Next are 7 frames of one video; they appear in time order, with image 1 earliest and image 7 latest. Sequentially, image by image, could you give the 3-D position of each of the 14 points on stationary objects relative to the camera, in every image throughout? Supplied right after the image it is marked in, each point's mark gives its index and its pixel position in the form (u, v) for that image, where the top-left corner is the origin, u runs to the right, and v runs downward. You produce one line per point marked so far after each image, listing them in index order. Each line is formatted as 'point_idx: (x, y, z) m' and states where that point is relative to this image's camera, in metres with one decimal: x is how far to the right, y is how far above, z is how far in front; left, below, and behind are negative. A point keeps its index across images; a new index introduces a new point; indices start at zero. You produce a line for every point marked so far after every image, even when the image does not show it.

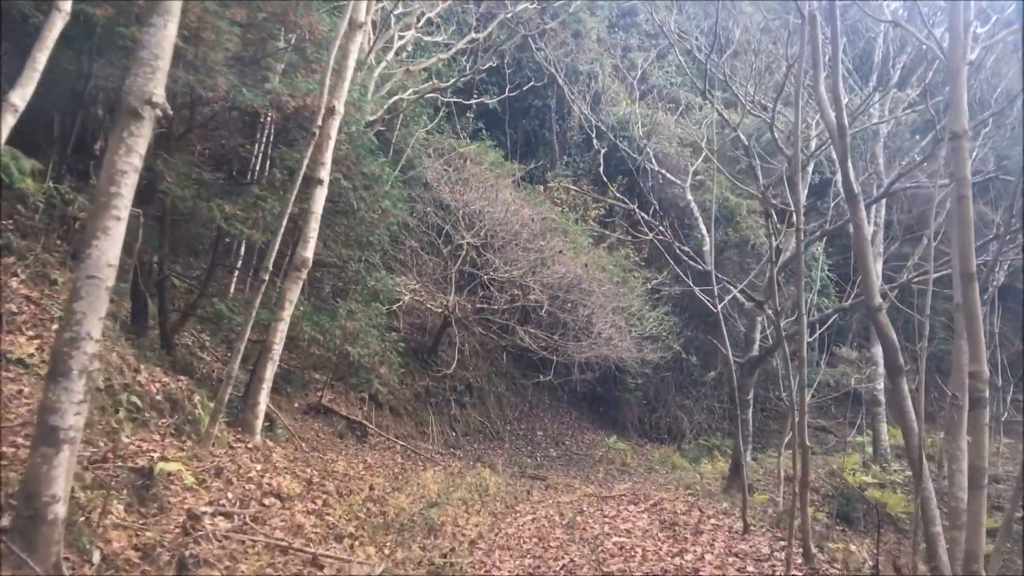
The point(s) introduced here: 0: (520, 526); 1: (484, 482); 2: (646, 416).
0: (+0.1, -2.1, +8.0) m
1: (-0.3, -2.2, +10.4) m
2: (+2.6, -2.5, +17.8) m
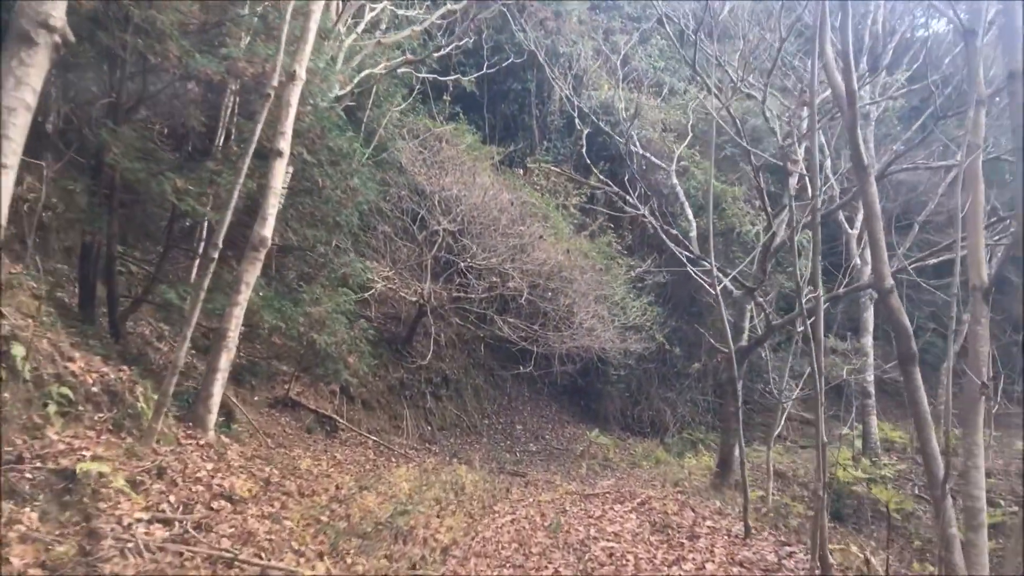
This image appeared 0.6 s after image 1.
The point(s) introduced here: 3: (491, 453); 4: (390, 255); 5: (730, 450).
0: (-0.1, -1.9, +7.4) m
1: (-0.6, -2.1, +9.8) m
2: (+2.2, -2.3, +17.3) m
3: (-0.3, -2.5, +13.9) m
4: (-1.7, +0.5, +13.0) m
5: (+2.7, -2.0, +11.6) m
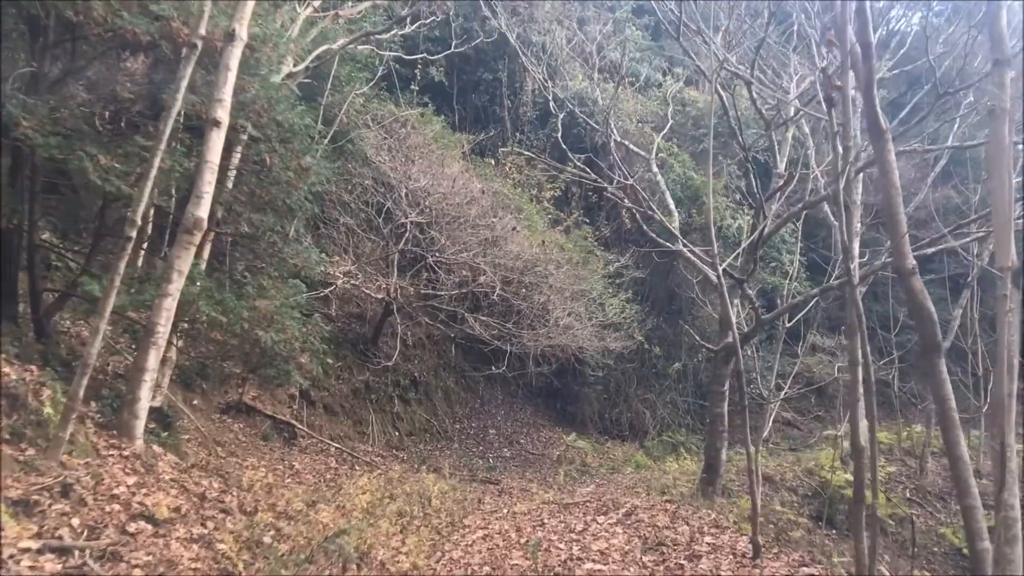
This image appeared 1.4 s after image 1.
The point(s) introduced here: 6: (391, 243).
0: (-0.3, -1.8, +6.6) m
1: (-0.8, -2.0, +9.0) m
2: (+1.7, -2.2, +16.5) m
3: (-0.7, -2.4, +13.0) m
4: (-2.1, +0.5, +12.1) m
5: (+2.4, -2.0, +10.9) m
6: (-1.6, +0.6, +12.3) m
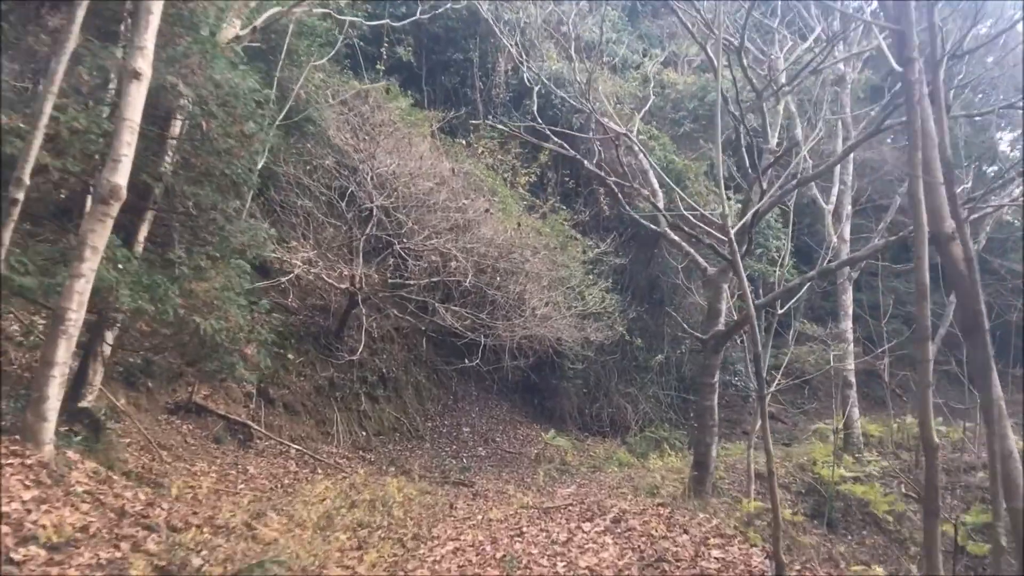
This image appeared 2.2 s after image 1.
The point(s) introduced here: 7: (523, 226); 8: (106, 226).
0: (-0.5, -1.7, +5.7) m
1: (-1.1, -1.9, +8.2) m
2: (+1.2, -2.0, +15.7) m
3: (-1.0, -2.3, +12.2) m
4: (-2.4, +0.6, +11.3) m
5: (+2.1, -1.8, +10.1) m
6: (-2.0, +0.7, +11.4) m
7: (+0.1, +0.9, +12.7) m
8: (-2.3, +0.4, +5.3) m
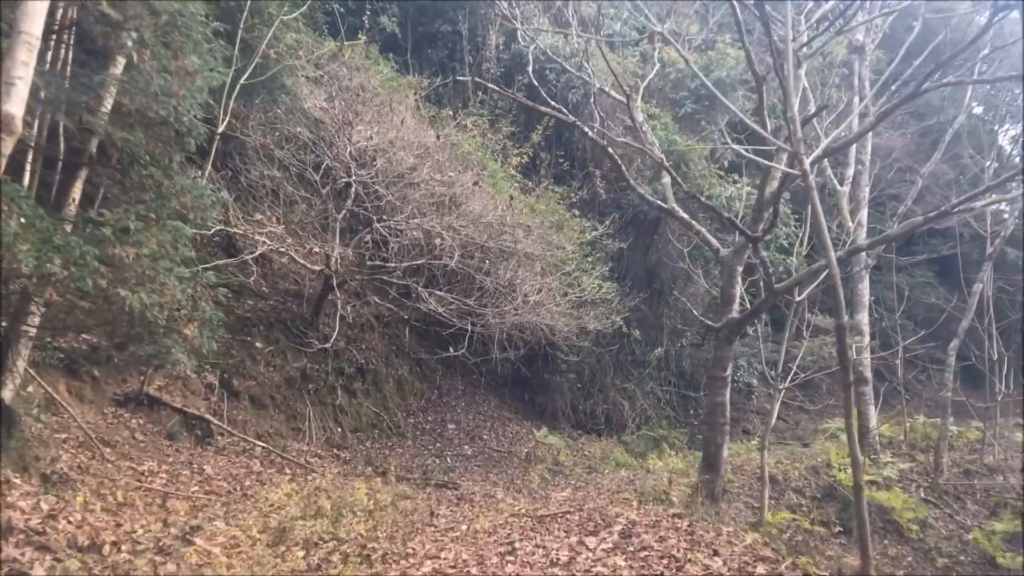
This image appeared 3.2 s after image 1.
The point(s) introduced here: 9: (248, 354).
0: (-0.5, -1.5, +4.7) m
1: (-1.1, -1.7, +7.1) m
2: (+1.1, -1.8, +14.7) m
3: (-1.2, -2.1, +11.2) m
4: (-2.5, +0.9, +10.2) m
5: (+2.0, -1.6, +9.1) m
6: (-2.1, +0.9, +10.4) m
7: (0.0, +1.1, +11.7) m
8: (-2.3, +0.5, +4.2) m
9: (-3.0, -0.8, +10.6) m
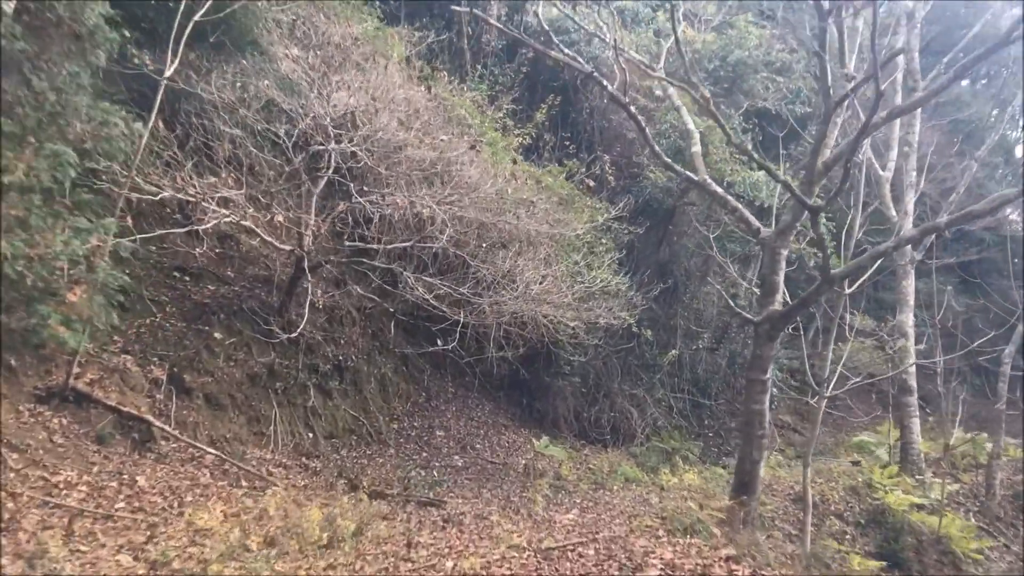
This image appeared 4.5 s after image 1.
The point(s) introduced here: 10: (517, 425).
0: (-0.5, -1.3, +3.2) m
1: (-1.1, -1.5, +5.7) m
2: (+1.0, -1.8, +13.3) m
3: (-1.2, -1.9, +9.7) m
4: (-2.5, +1.0, +8.7) m
5: (+2.0, -1.5, +7.7) m
6: (-2.0, +1.1, +8.9) m
7: (0.0, +1.2, +10.2) m
8: (-2.3, +0.8, +2.7) m
9: (-3.0, -0.6, +9.2) m
10: (+0.1, -1.9, +12.8) m
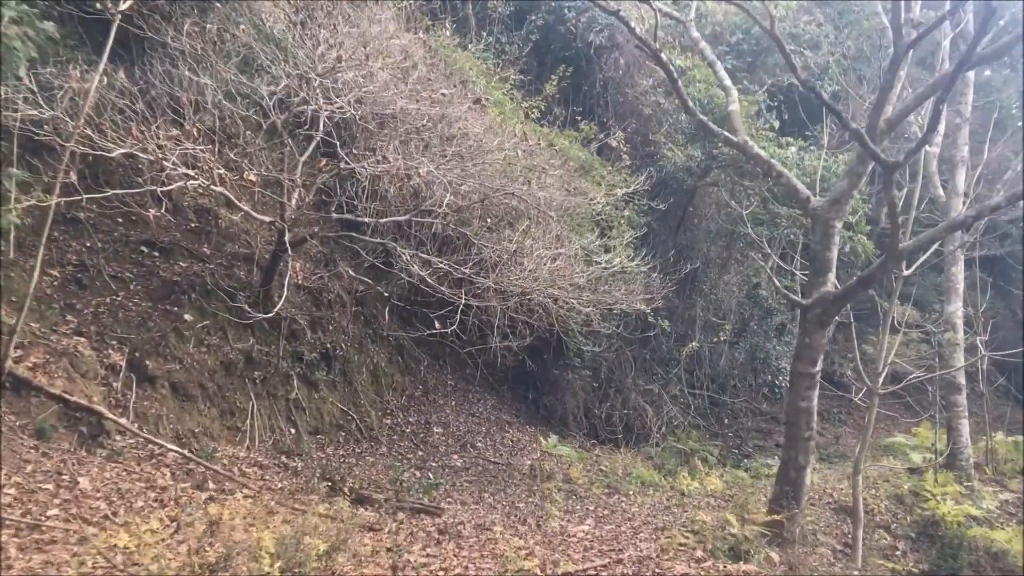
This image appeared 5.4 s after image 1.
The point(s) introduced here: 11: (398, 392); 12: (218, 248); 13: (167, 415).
0: (-0.5, -1.2, +2.2) m
1: (-1.1, -1.3, +4.6) m
2: (+1.1, -1.6, +12.2) m
3: (-1.2, -1.7, +8.6) m
4: (-2.4, +1.2, +7.7) m
5: (+2.1, -1.3, +6.6) m
6: (-1.9, +1.3, +7.8) m
7: (+0.1, +1.4, +9.2) m
8: (-2.2, +1.0, +1.7) m
9: (-3.0, -0.3, +8.1) m
10: (+0.1, -1.7, +11.7) m
11: (-1.3, -1.2, +10.6) m
12: (-2.9, +0.4, +8.8) m
13: (-2.8, -1.0, +7.6) m
